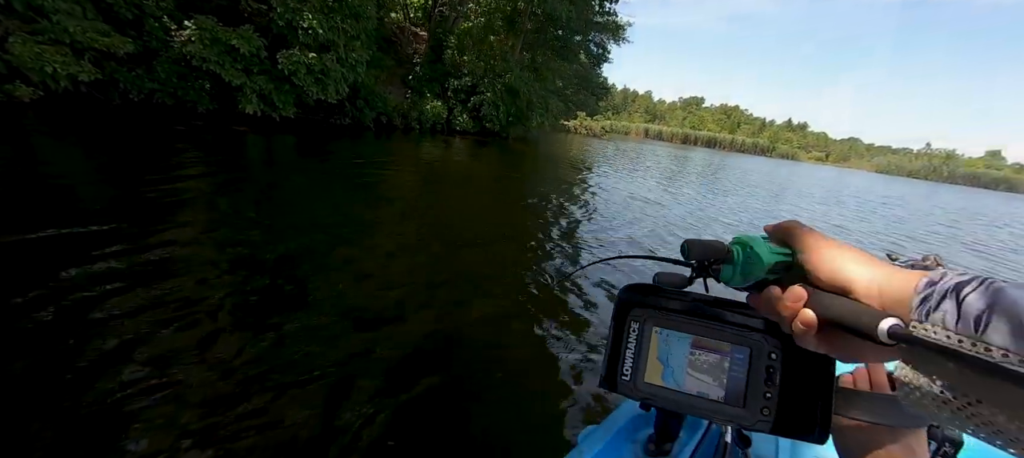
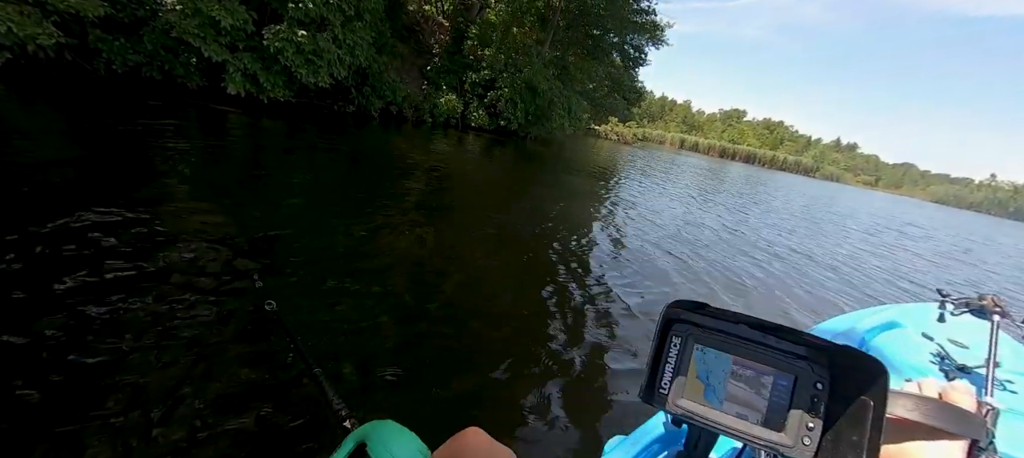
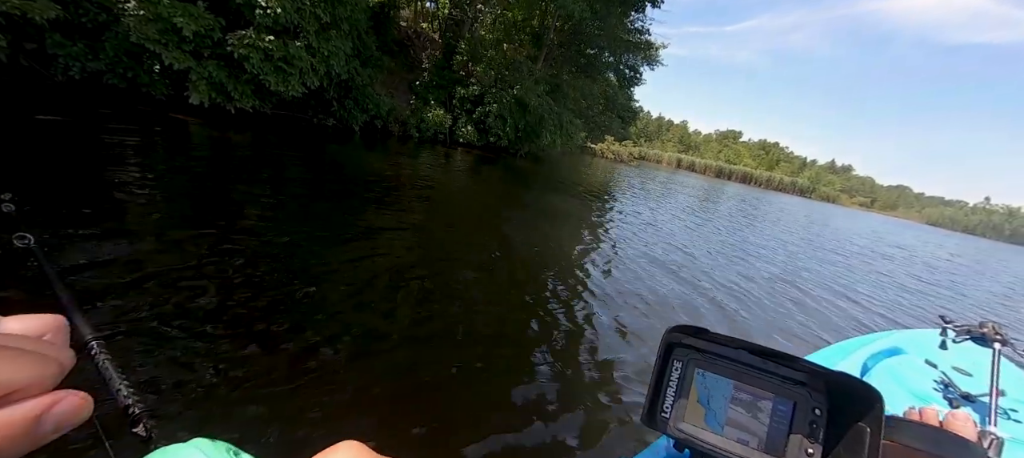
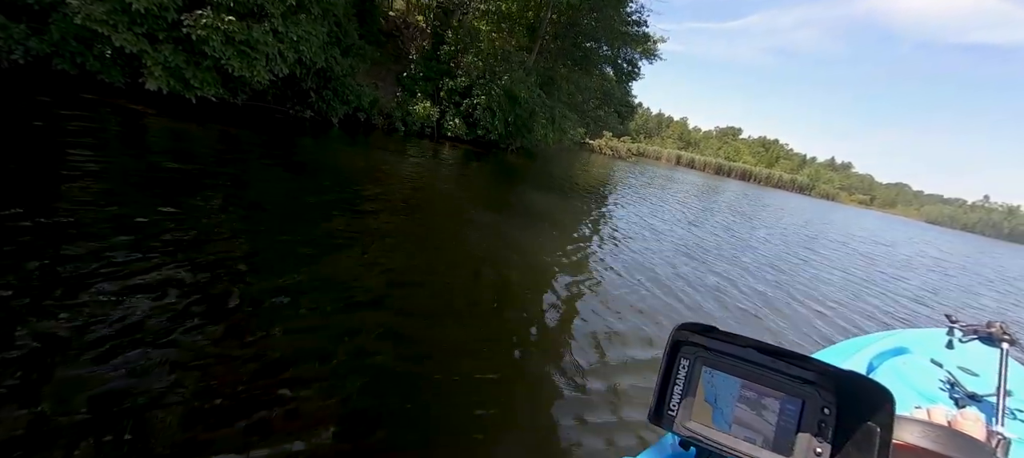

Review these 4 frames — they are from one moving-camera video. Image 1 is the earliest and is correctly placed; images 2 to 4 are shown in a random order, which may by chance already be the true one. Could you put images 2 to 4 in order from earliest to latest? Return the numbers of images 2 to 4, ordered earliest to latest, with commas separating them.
2, 3, 4
